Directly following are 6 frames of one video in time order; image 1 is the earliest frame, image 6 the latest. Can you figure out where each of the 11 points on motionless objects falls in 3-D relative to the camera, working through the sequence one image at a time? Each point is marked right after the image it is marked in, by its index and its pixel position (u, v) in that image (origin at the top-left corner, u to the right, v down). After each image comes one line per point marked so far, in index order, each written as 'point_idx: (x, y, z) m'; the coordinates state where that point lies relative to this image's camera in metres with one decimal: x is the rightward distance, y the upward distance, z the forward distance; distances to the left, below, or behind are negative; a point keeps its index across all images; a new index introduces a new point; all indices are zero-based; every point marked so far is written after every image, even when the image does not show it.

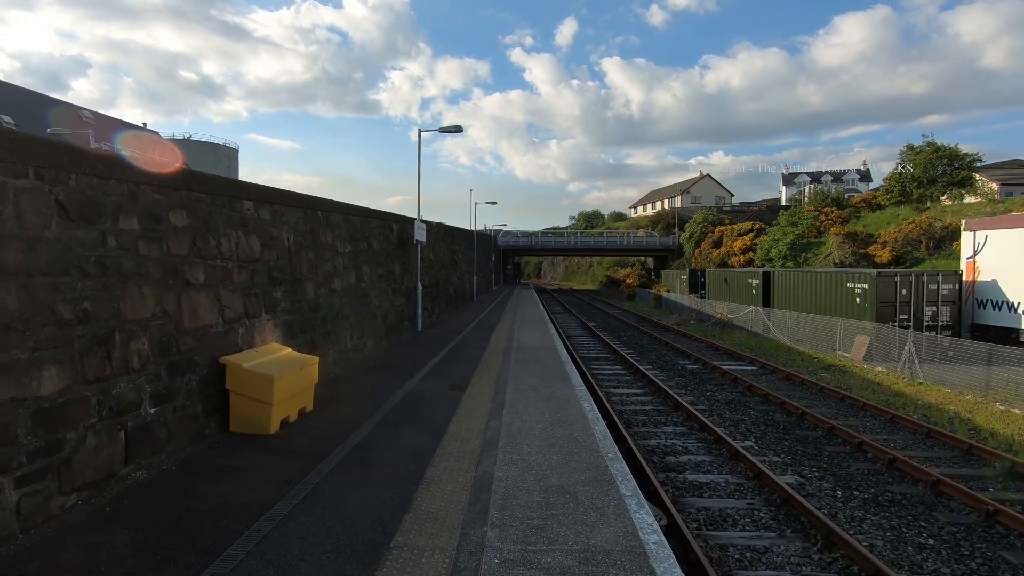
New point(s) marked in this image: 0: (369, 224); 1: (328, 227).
0: (-2.8, +1.2, +10.7) m
1: (-2.8, +0.9, +8.4) m
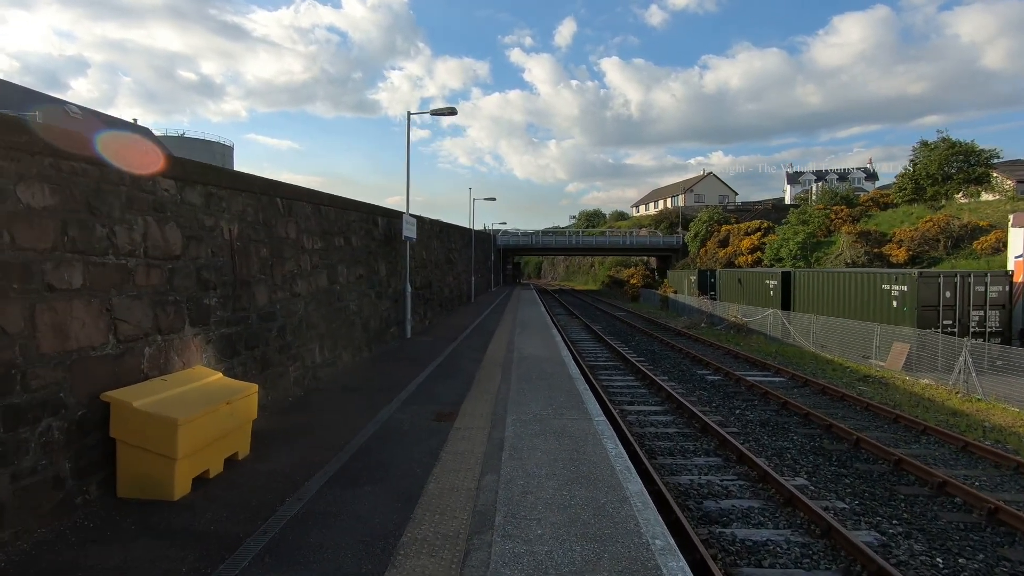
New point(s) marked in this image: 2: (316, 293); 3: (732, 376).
0: (-2.7, +1.2, +9.2) m
1: (-2.8, +0.9, +6.9) m
2: (-2.7, -0.1, +7.6) m
3: (+5.1, -2.0, +12.8) m
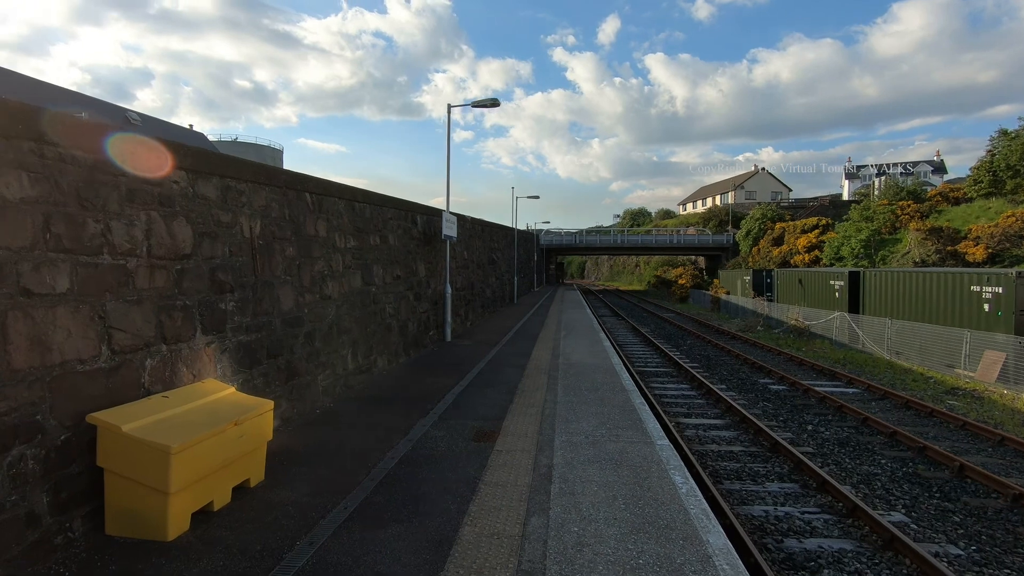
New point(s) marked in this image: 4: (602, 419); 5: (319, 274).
0: (-2.0, +1.2, +8.7) m
1: (-2.3, +0.9, +6.4) m
2: (-2.1, -0.1, +7.1) m
3: (+6.1, -2.1, +11.7) m
4: (+0.9, -1.3, +5.7) m
5: (-2.2, +0.2, +6.3) m
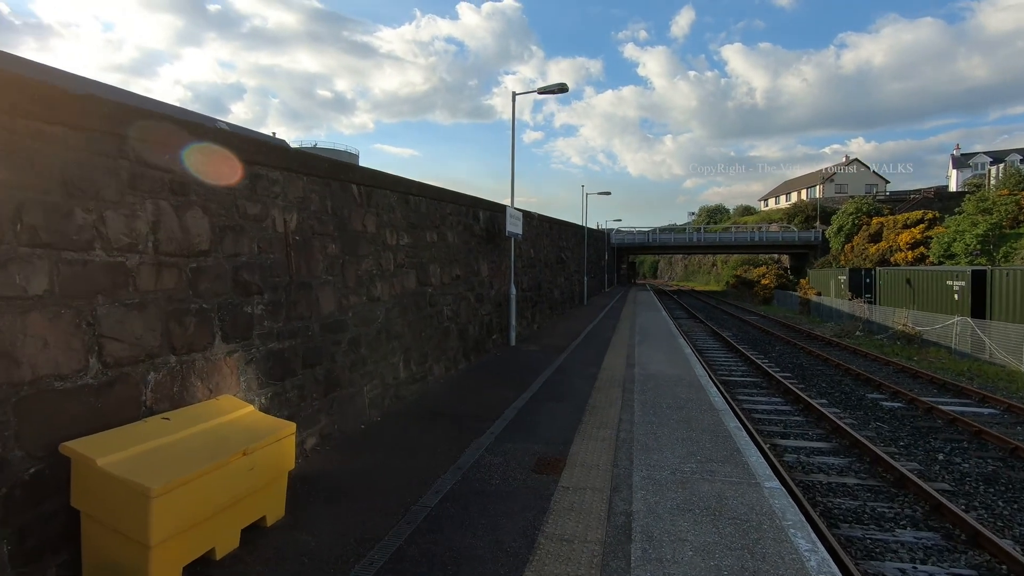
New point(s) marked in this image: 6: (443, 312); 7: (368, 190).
0: (-1.0, +1.1, +8.1) m
1: (-1.6, +0.9, +5.8) m
2: (-1.3, -0.1, +6.5) m
3: (+7.4, -2.1, +10.1) m
4: (+1.5, -1.4, +4.7) m
5: (-1.5, +0.1, +5.7) m
6: (-1.0, -0.3, +7.8) m
7: (-1.5, +1.0, +5.9) m
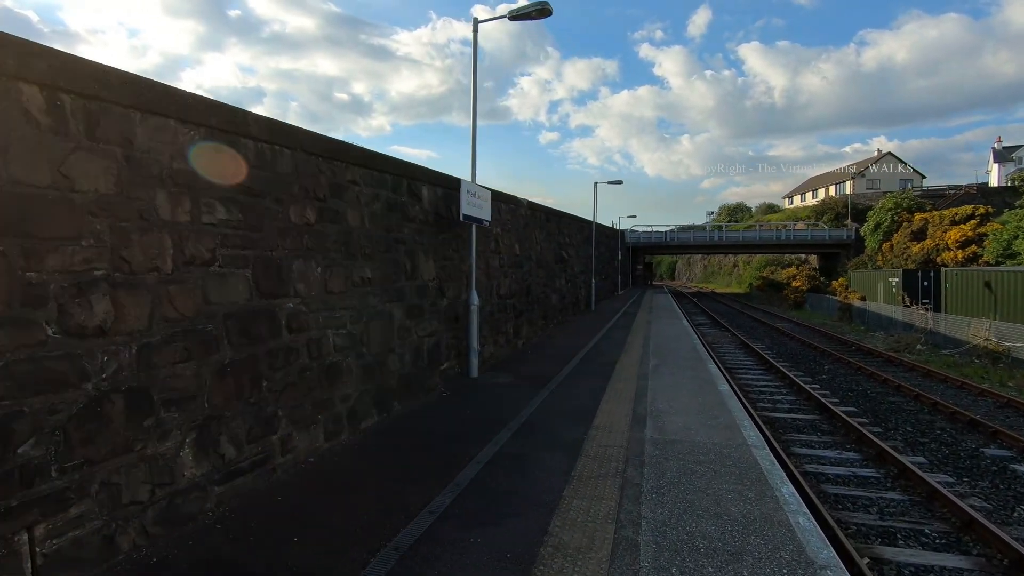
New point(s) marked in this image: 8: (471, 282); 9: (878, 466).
0: (-1.6, +1.0, +5.0) m
1: (-2.2, +0.8, +2.8) m
2: (-2.0, -0.2, +3.4) m
3: (+6.8, -2.2, +6.8) m
4: (+0.8, -1.5, +1.6) m
5: (-2.2, 0.0, +2.7) m
6: (-1.6, -0.4, +4.7) m
7: (-2.2, +0.9, +2.9) m
8: (-0.6, +0.1, +8.0) m
9: (+4.8, -2.3, +7.2) m
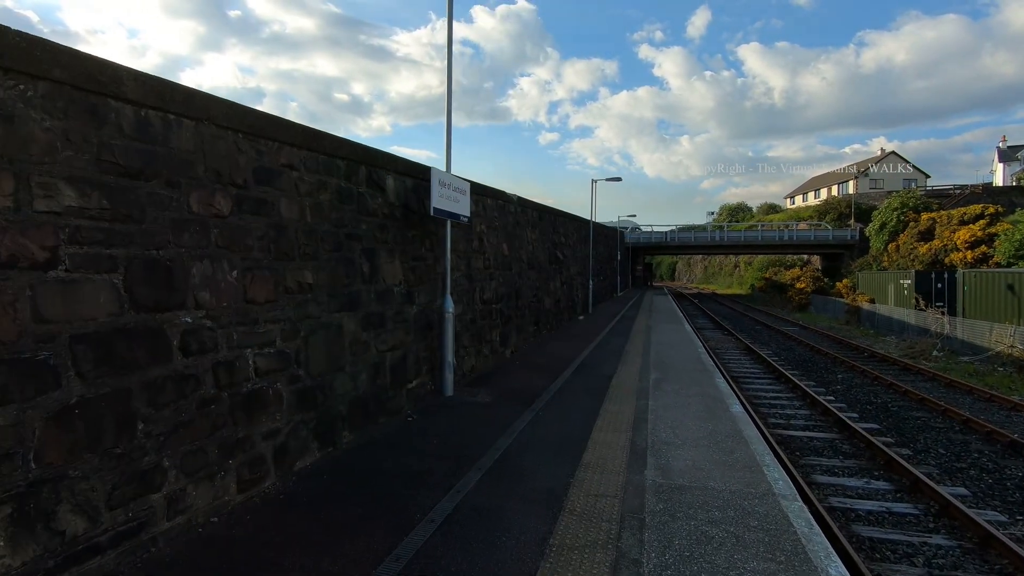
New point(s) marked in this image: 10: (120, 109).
0: (-1.9, +1.0, +4.0) m
1: (-2.5, +0.7, +1.8) m
2: (-2.2, -0.3, +2.5) m
3: (+6.6, -2.3, +5.8) m
4: (+0.6, -1.5, +0.6) m
5: (-2.4, 0.0, +1.7) m
6: (-1.8, -0.5, +3.7) m
7: (-2.4, +0.9, +1.9) m
8: (-0.8, 0.0, +7.0) m
9: (+4.6, -2.4, +6.3) m
10: (-2.1, +1.0, +3.0) m
